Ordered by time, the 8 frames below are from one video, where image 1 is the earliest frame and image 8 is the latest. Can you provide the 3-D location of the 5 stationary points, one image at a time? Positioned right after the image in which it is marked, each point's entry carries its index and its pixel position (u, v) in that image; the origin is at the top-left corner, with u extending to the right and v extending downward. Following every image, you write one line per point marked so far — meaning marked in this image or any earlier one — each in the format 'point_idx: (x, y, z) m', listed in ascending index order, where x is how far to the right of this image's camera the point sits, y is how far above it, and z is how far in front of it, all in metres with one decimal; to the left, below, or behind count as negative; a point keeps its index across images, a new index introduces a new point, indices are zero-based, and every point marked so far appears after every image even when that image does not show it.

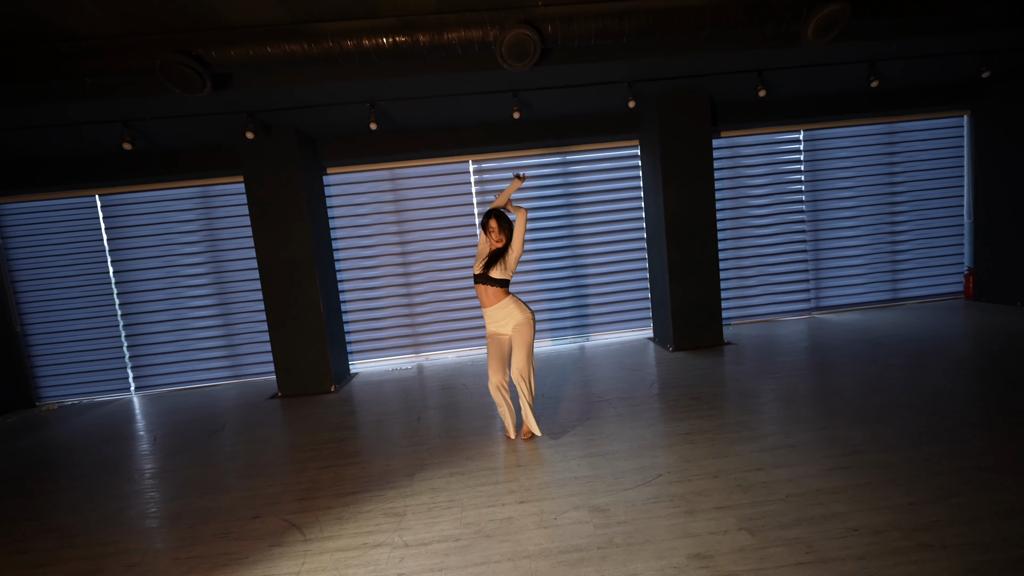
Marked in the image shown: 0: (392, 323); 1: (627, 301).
0: (-1.7, -0.5, +6.1) m
1: (+1.7, -0.2, +6.2) m
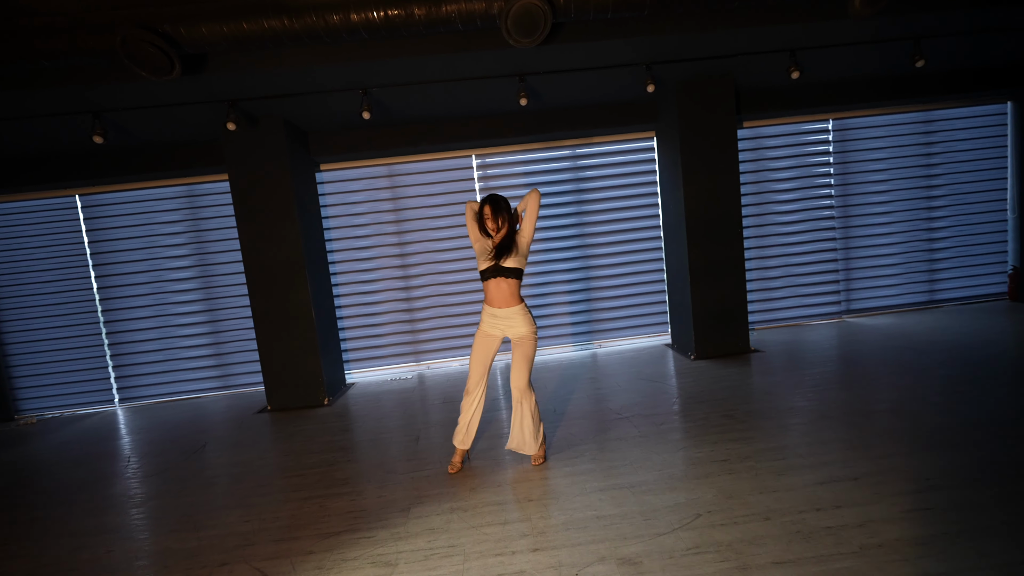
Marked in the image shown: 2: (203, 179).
0: (-1.6, -0.6, +5.7) m
1: (+1.8, -0.2, +5.8) m
2: (-3.8, +1.3, +5.3) m
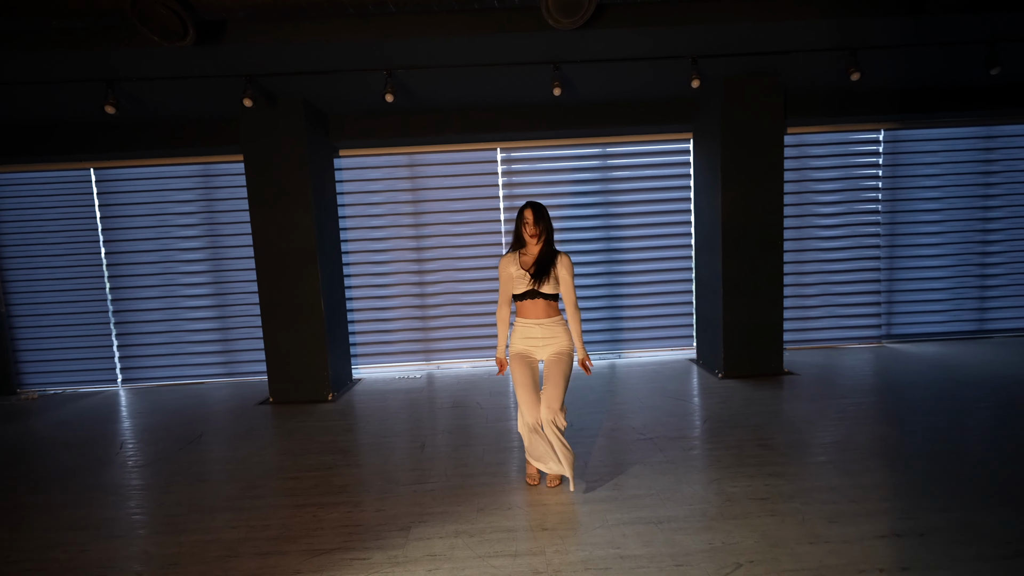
0: (-1.4, -0.5, +5.5) m
1: (+2.0, -0.4, +5.5) m
2: (-3.5, +1.5, +5.1) m
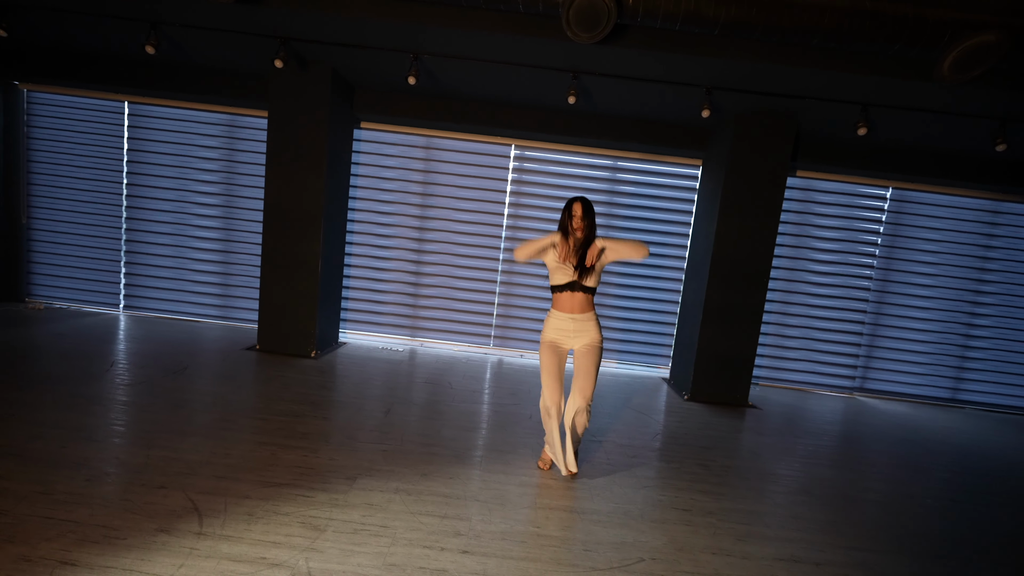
0: (-1.6, -0.2, +5.7) m
1: (+1.8, -0.6, +5.6) m
2: (-3.3, +2.2, +5.3) m
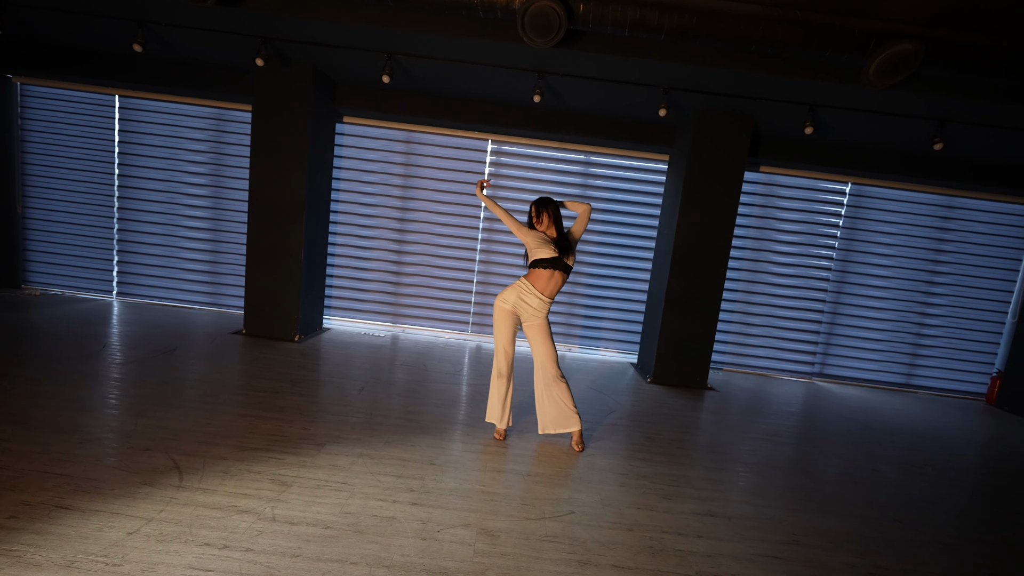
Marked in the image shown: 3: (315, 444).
0: (-1.9, 0.0, +5.9) m
1: (+1.5, -0.4, +5.9) m
2: (-3.6, +2.4, +5.5) m
3: (-1.3, -1.0, +2.9) m
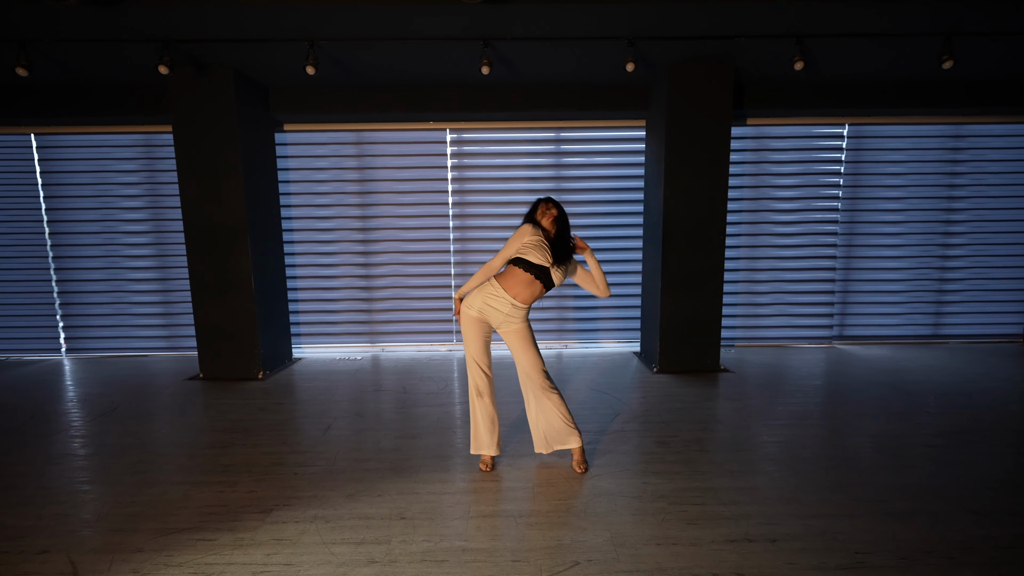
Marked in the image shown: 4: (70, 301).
0: (-2.1, -0.2, +5.4) m
1: (+1.3, -0.2, +5.4) m
2: (-4.1, +1.9, +5.0) m
3: (-1.4, -1.2, +2.3) m
4: (-5.6, -0.2, +5.4) m
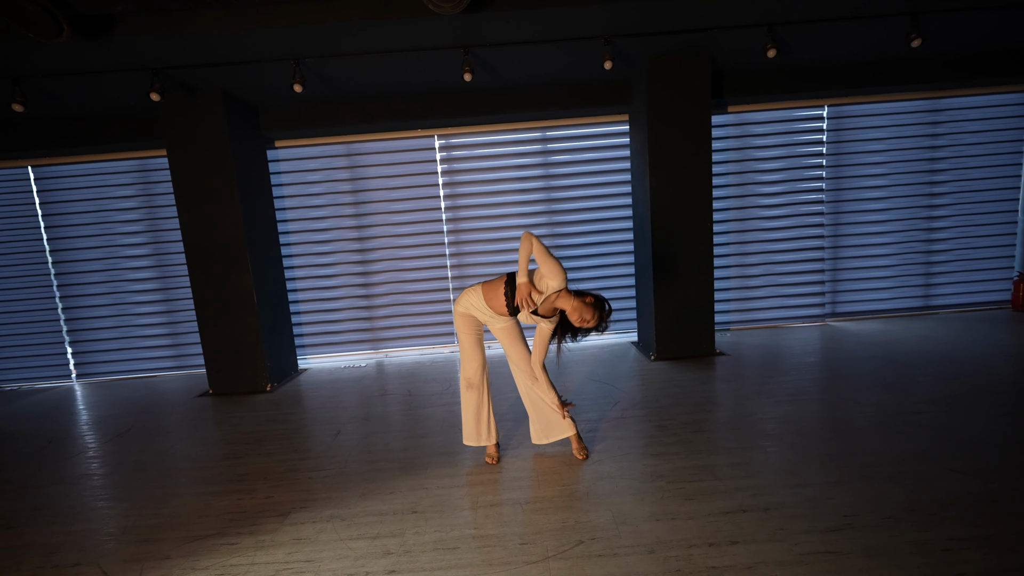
0: (-2.1, -0.4, +5.5) m
1: (+1.3, -0.1, +5.5) m
2: (-4.3, +1.6, +5.1) m
3: (-1.3, -1.3, +2.5) m
4: (-5.6, -0.5, +5.5) m
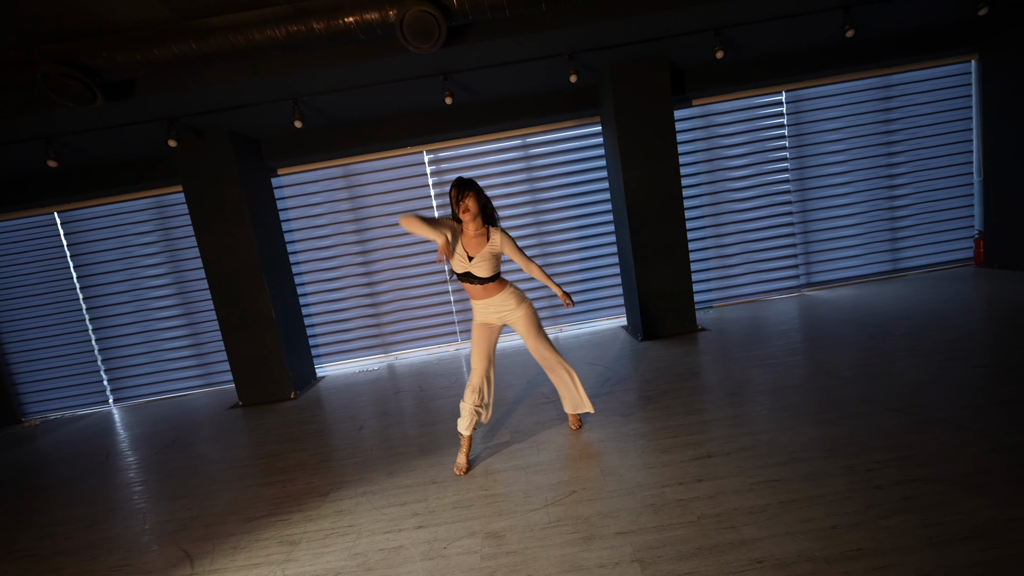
0: (-2.1, -0.5, +5.9) m
1: (+1.2, 0.0, +5.9) m
2: (-4.5, +1.3, +5.5) m
3: (-1.3, -1.4, +2.9) m
4: (-5.6, -0.9, +5.9) m
